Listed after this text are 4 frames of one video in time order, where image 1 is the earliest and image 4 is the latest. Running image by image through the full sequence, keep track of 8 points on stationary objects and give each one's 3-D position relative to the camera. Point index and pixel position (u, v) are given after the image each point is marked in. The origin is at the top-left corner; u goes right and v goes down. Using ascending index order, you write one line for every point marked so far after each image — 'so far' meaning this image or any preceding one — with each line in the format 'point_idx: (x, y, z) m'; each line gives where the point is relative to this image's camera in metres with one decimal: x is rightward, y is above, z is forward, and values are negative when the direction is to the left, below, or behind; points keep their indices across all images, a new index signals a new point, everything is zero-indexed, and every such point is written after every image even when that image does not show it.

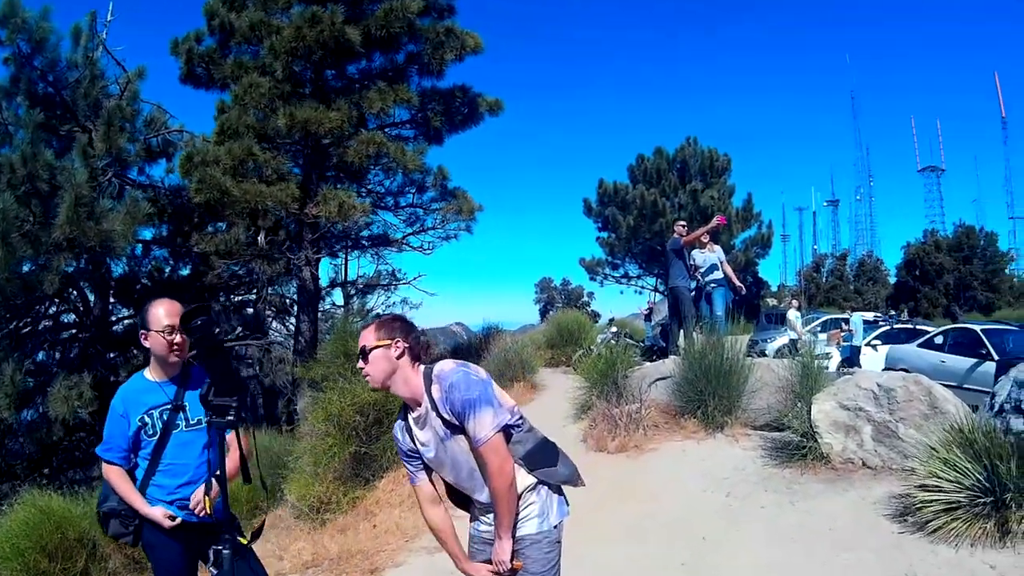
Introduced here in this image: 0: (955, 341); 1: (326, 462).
0: (+6.0, -0.7, +10.3) m
1: (-2.6, -2.4, +10.9) m
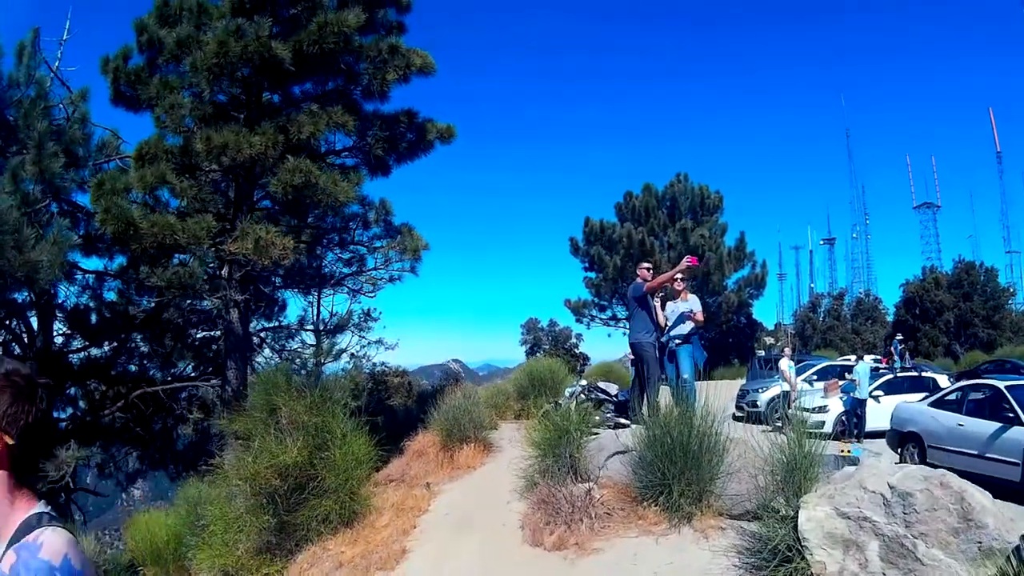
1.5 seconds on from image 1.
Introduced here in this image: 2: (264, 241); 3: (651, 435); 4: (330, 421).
0: (+5.3, -1.3, +8.8) m
1: (-3.3, -3.0, +9.3) m
2: (-3.1, +0.6, +9.9) m
3: (+1.1, -1.2, +6.1) m
4: (-2.5, -1.8, +10.4) m
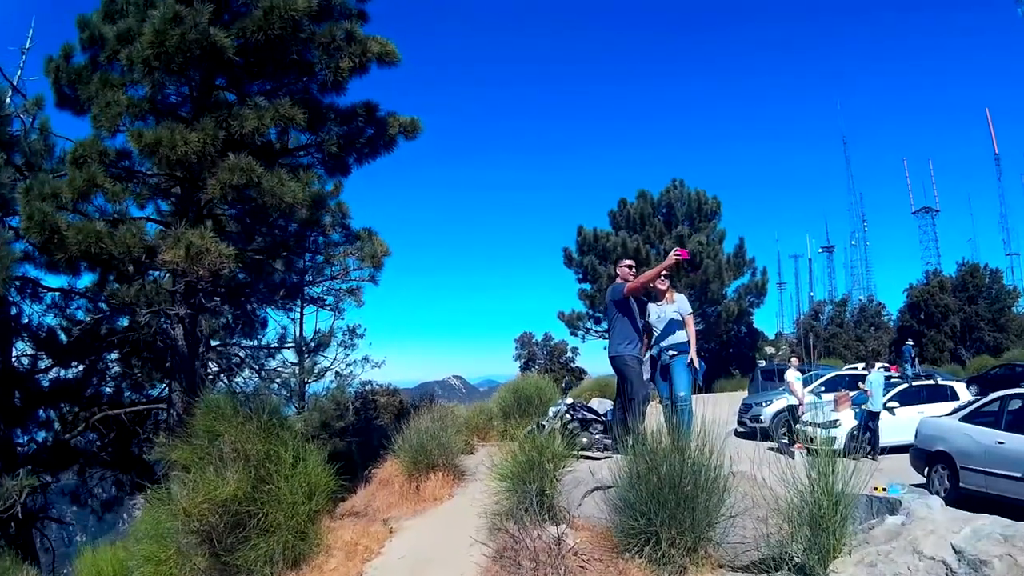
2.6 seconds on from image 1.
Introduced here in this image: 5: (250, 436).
0: (+5.0, -1.2, +7.6) m
1: (-3.6, -3.2, +8.1) m
2: (-3.5, +0.5, +8.7) m
3: (+0.8, -1.2, +5.0) m
4: (-2.8, -1.9, +9.2) m
5: (-3.1, -1.8, +9.2) m
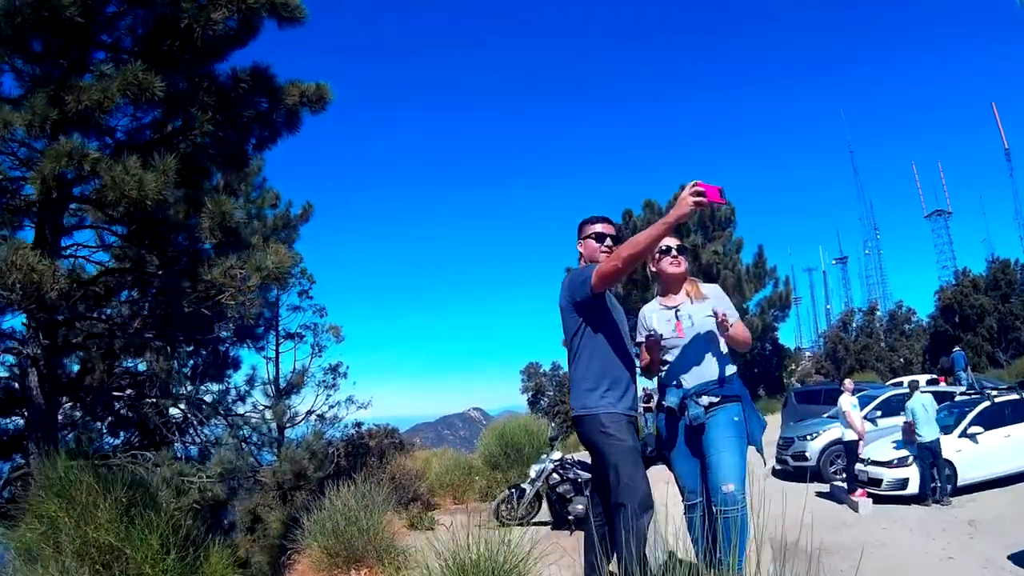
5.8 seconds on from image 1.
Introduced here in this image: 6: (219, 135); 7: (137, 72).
0: (+4.5, -1.1, +4.8) m
1: (-3.9, -3.4, +5.3) m
2: (-3.9, +0.2, +6.1) m
3: (+0.3, -1.1, +2.2) m
4: (-3.1, -2.2, +6.5) m
5: (-3.5, -2.1, +6.4) m
6: (-2.8, +1.5, +7.4) m
7: (-3.4, +2.0, +6.9) m
